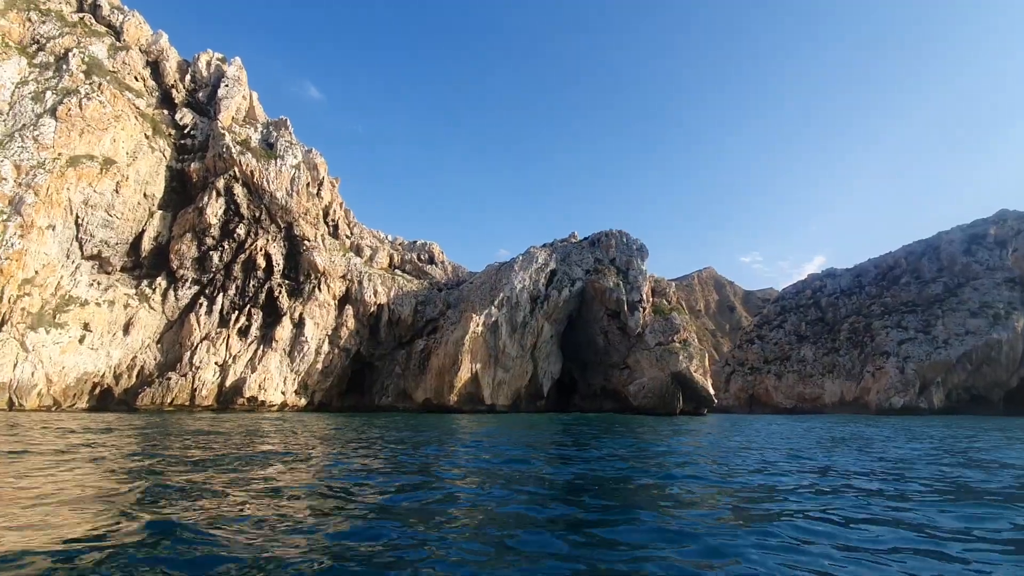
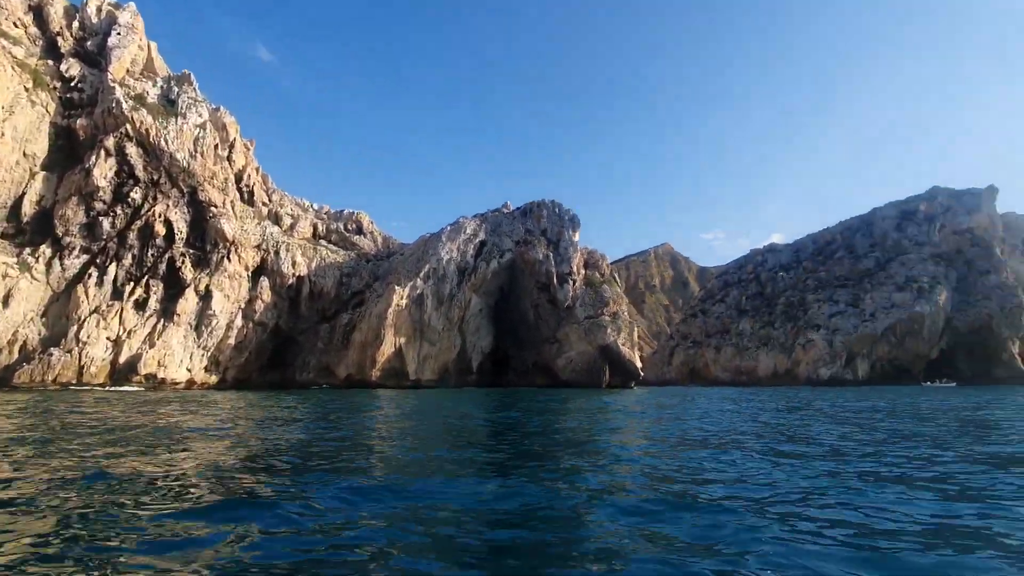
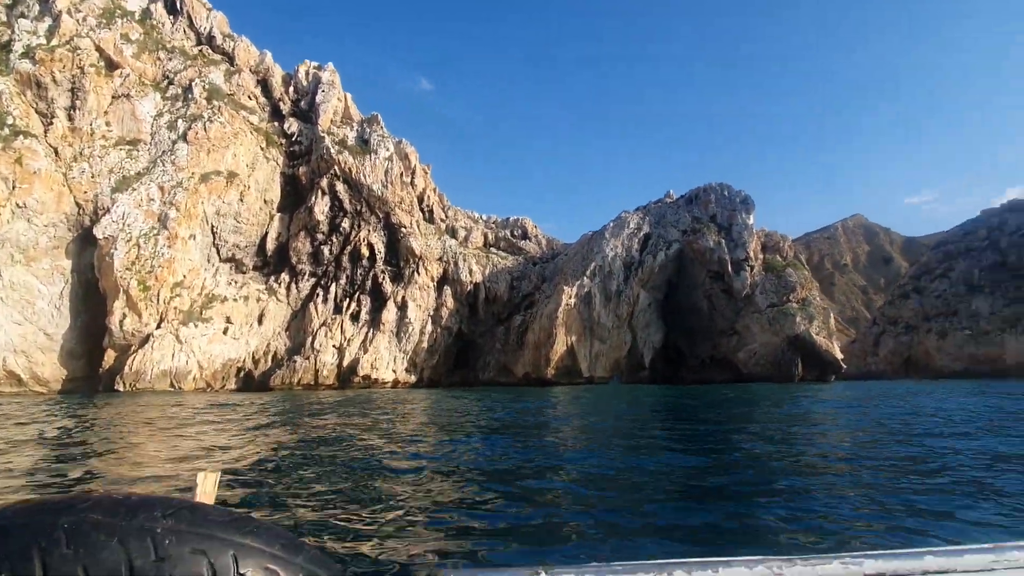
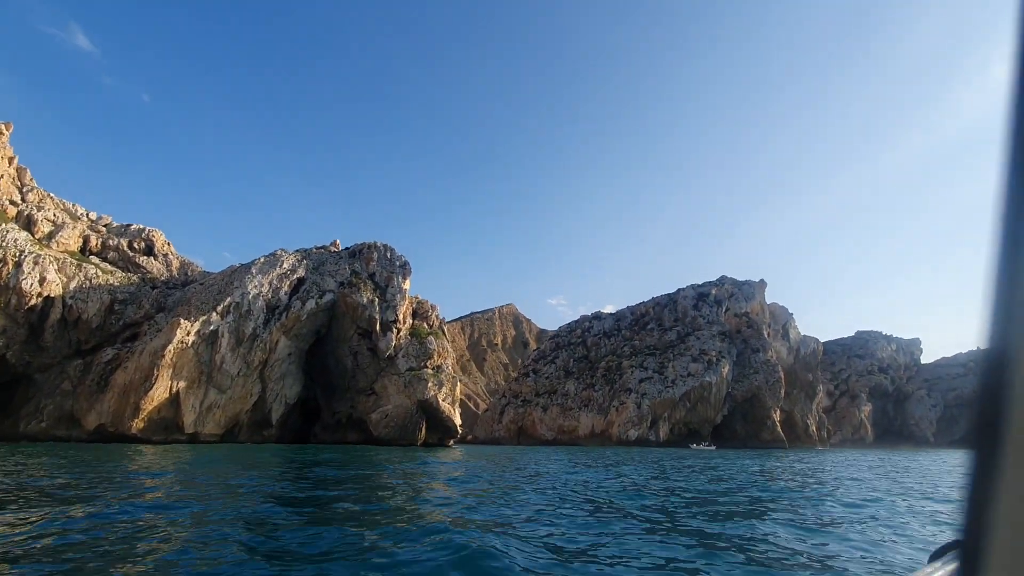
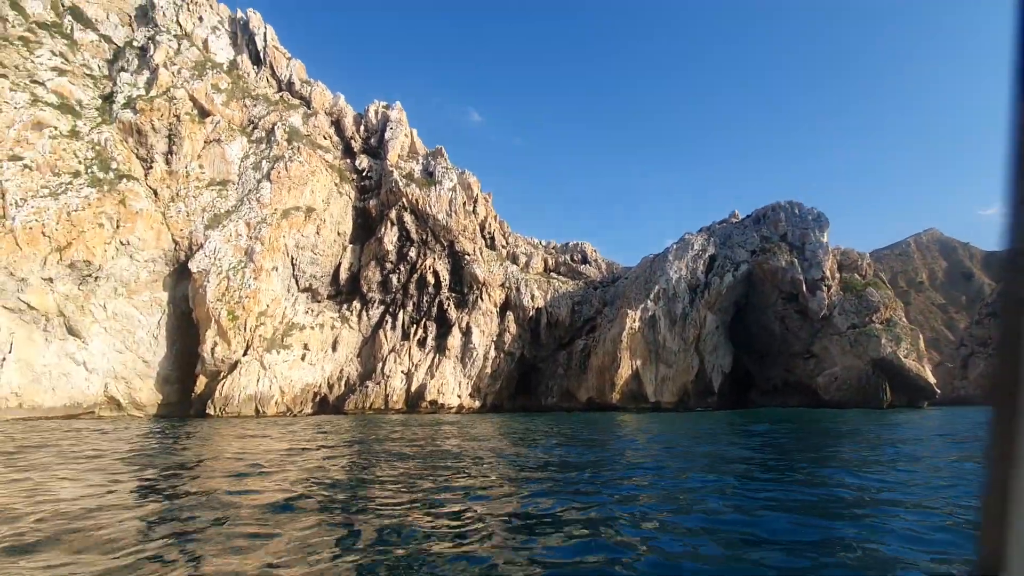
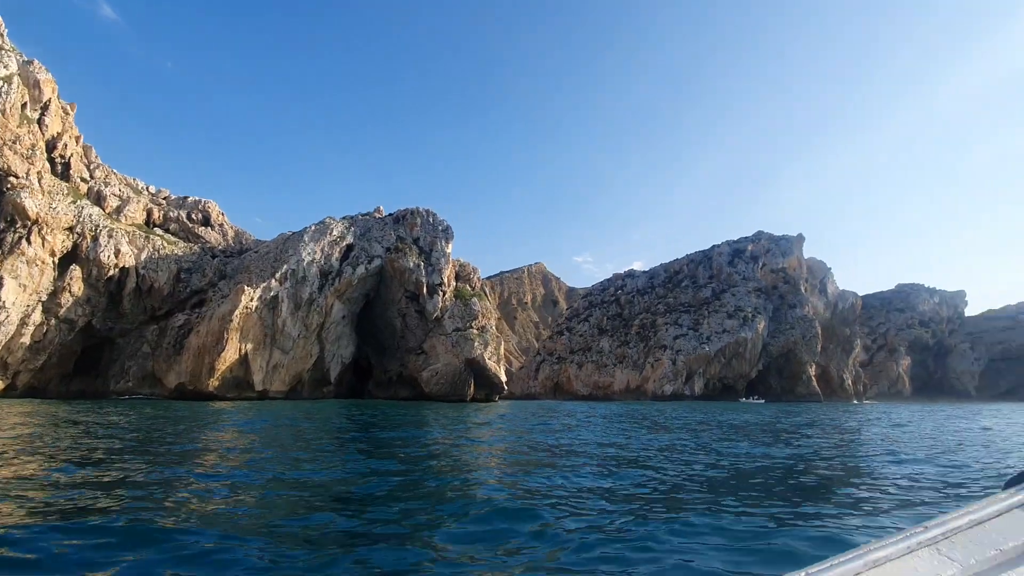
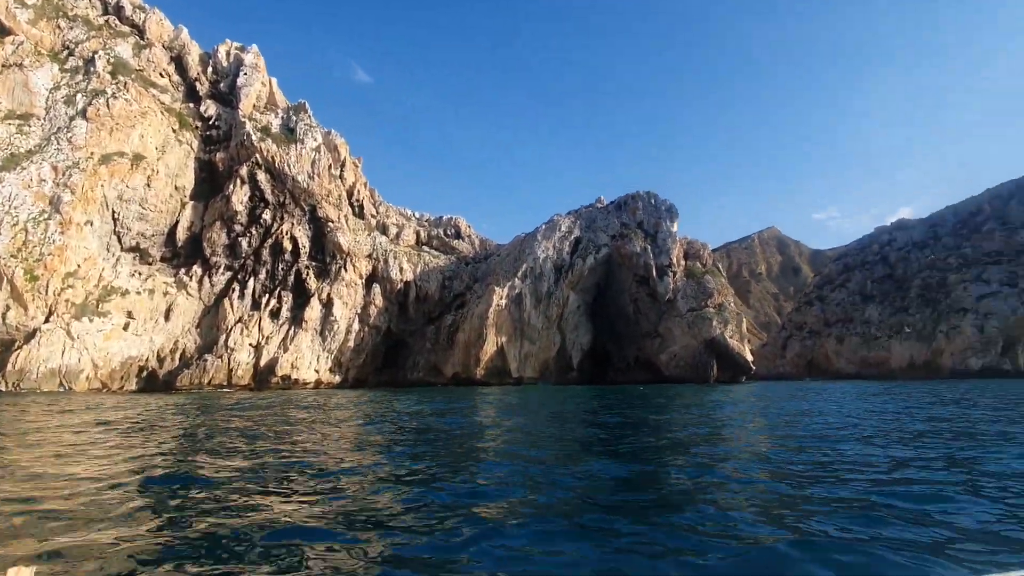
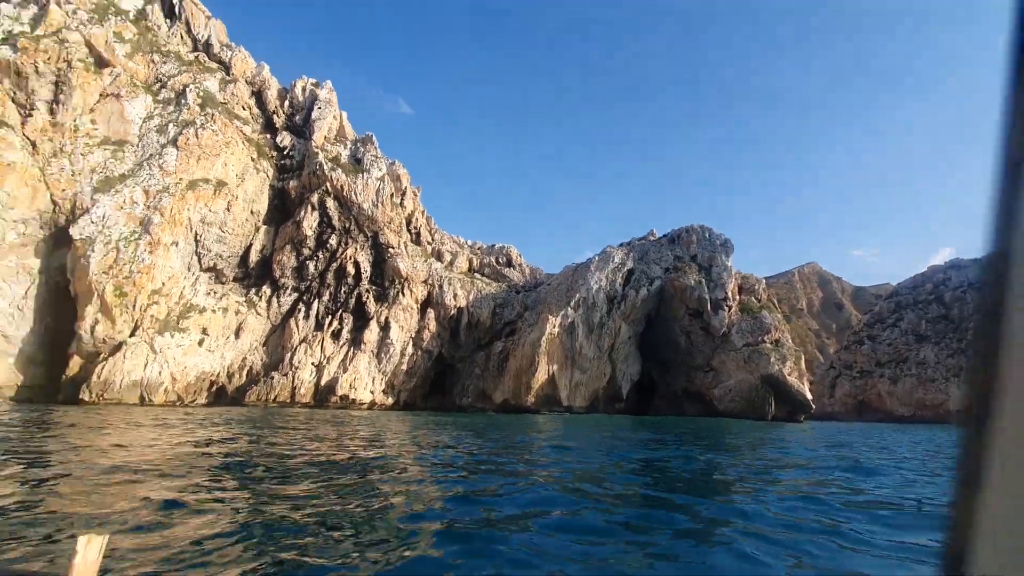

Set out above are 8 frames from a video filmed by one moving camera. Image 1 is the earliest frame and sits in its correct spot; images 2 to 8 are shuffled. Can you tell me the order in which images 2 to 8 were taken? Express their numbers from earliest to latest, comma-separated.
8, 5, 3, 7, 2, 6, 4
